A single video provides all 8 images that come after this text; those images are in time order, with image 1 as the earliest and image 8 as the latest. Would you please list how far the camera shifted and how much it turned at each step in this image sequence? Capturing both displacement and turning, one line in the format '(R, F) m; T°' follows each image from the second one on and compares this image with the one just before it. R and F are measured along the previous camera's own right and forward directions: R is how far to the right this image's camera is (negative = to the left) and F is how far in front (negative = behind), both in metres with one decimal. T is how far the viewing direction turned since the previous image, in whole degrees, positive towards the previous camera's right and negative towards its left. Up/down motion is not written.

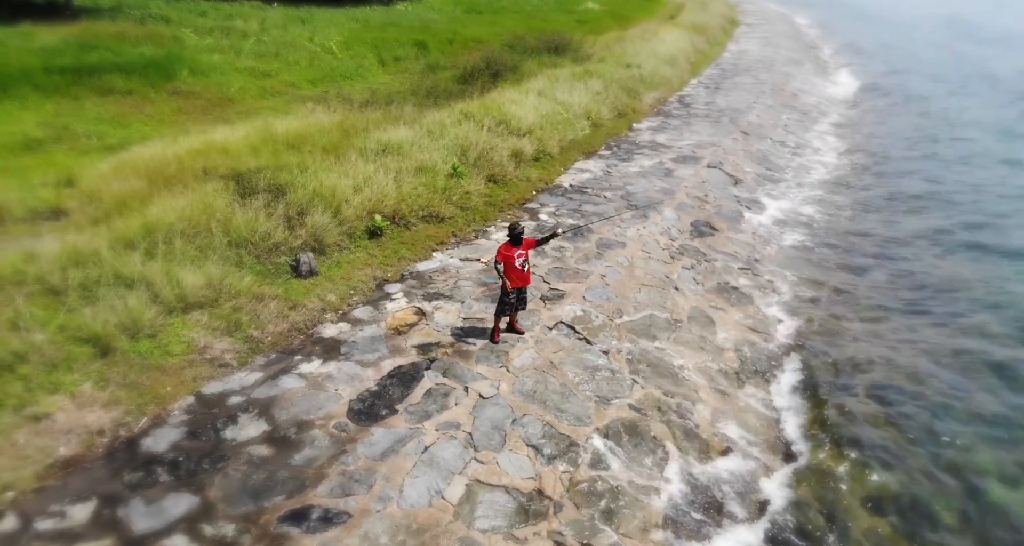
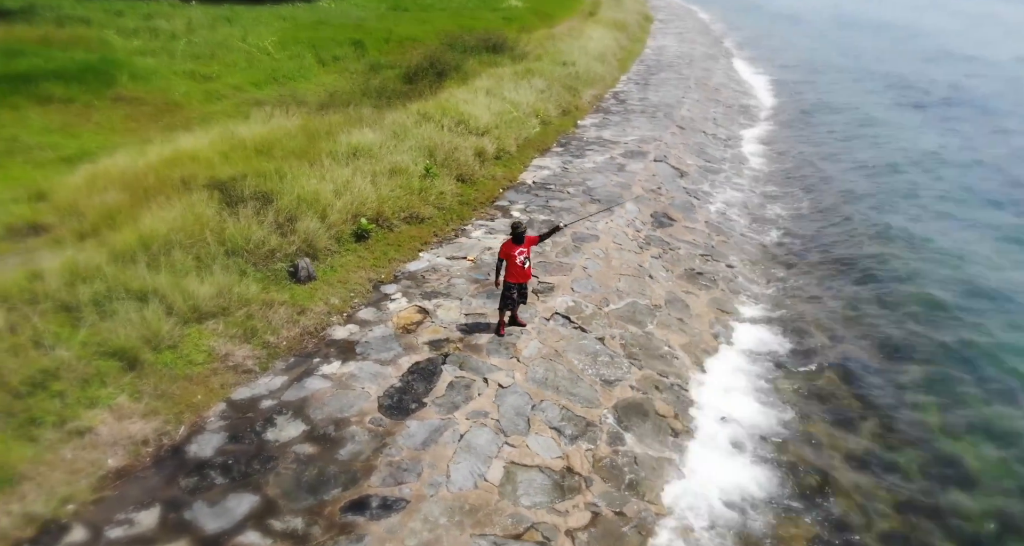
(-0.7, -0.3) m; +6°
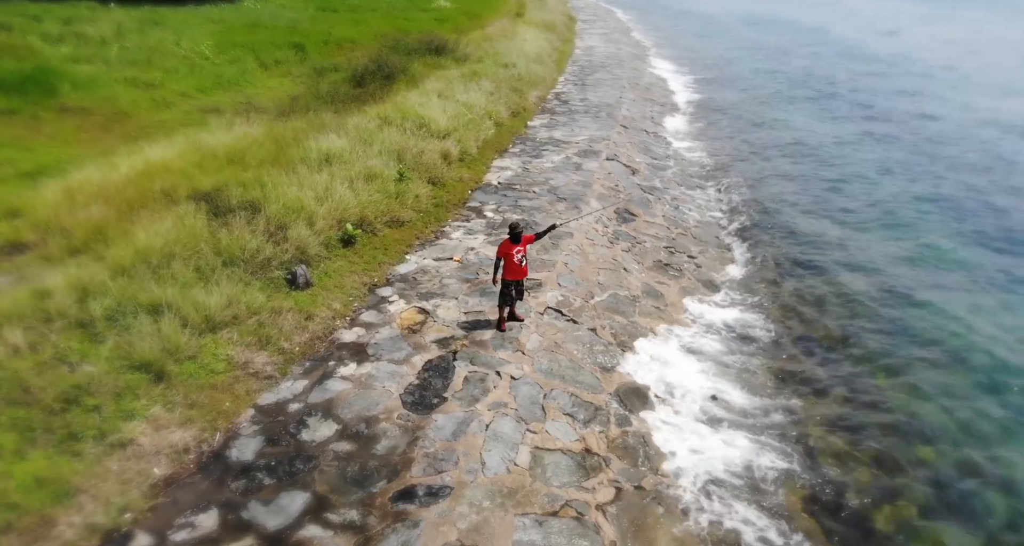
(-0.7, -0.3) m; +5°
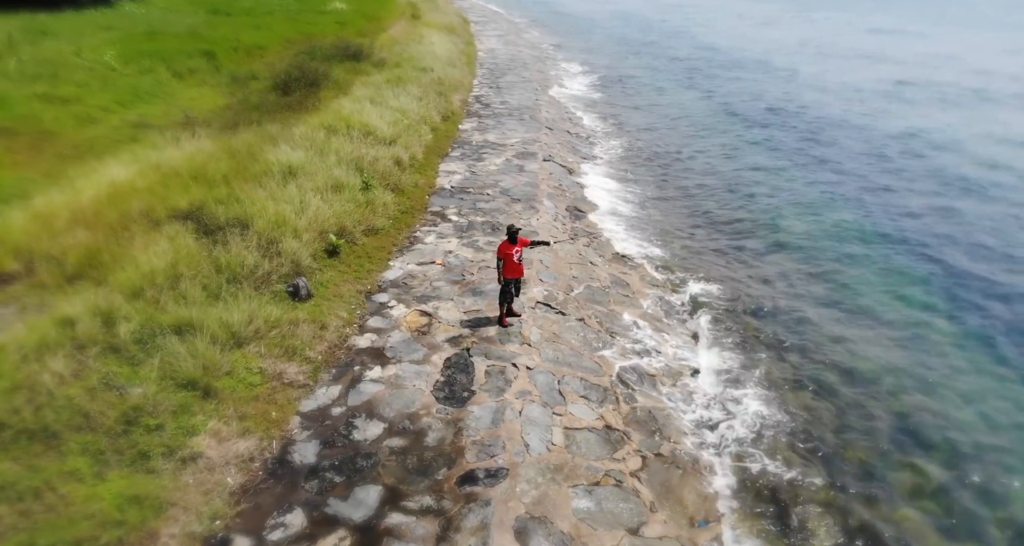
(-1.0, -0.4) m; +7°
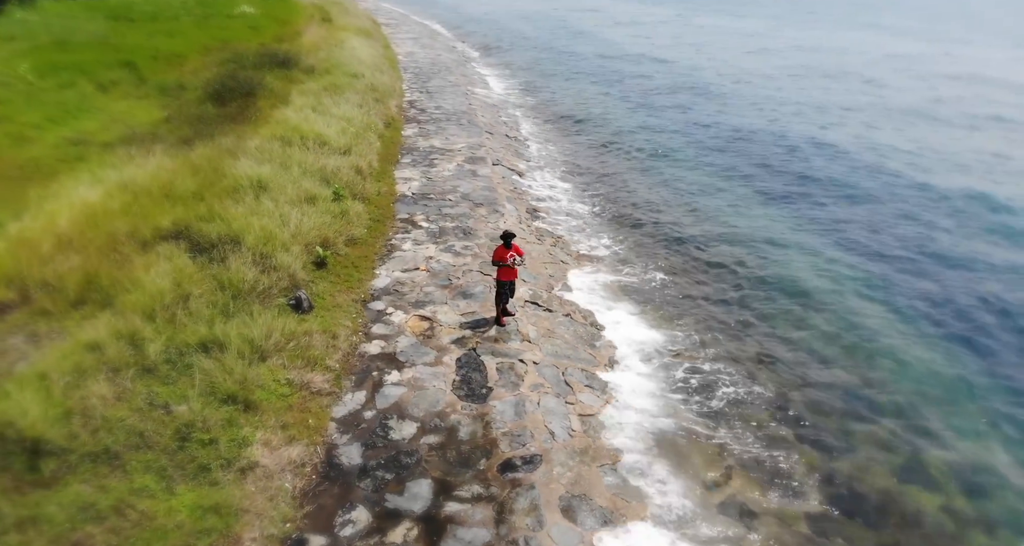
(-0.8, -0.3) m; +6°
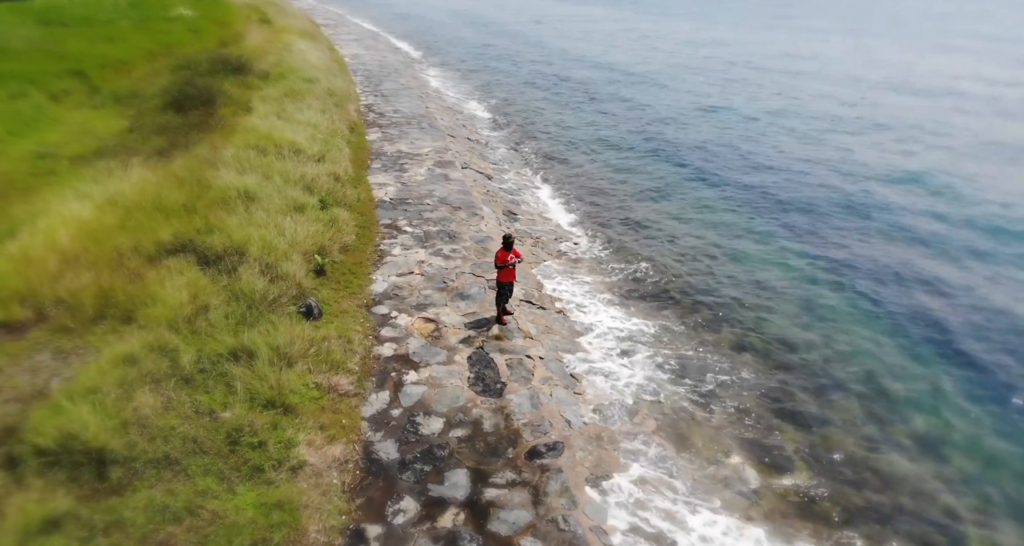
(-0.6, -0.3) m; +4°
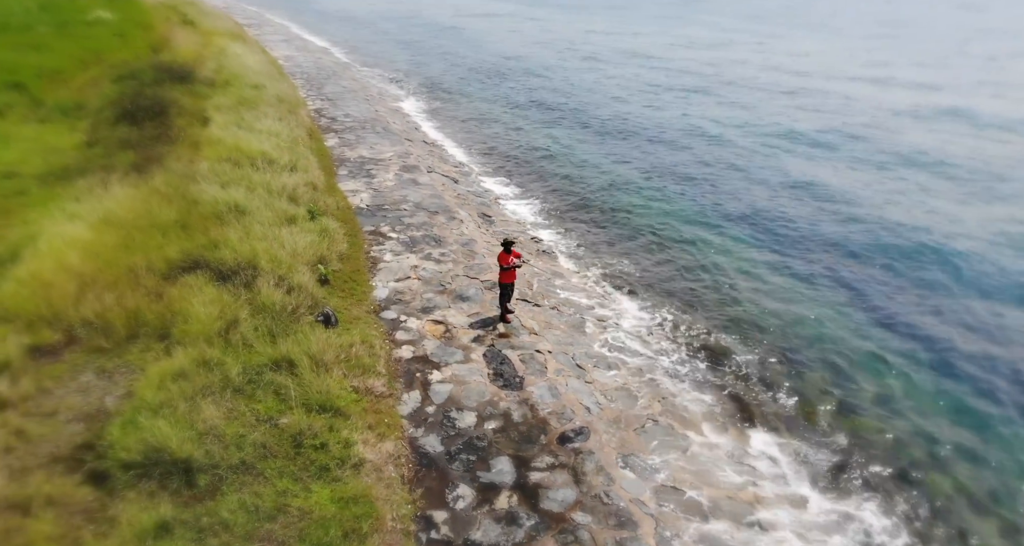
(-0.7, -0.4) m; +4°
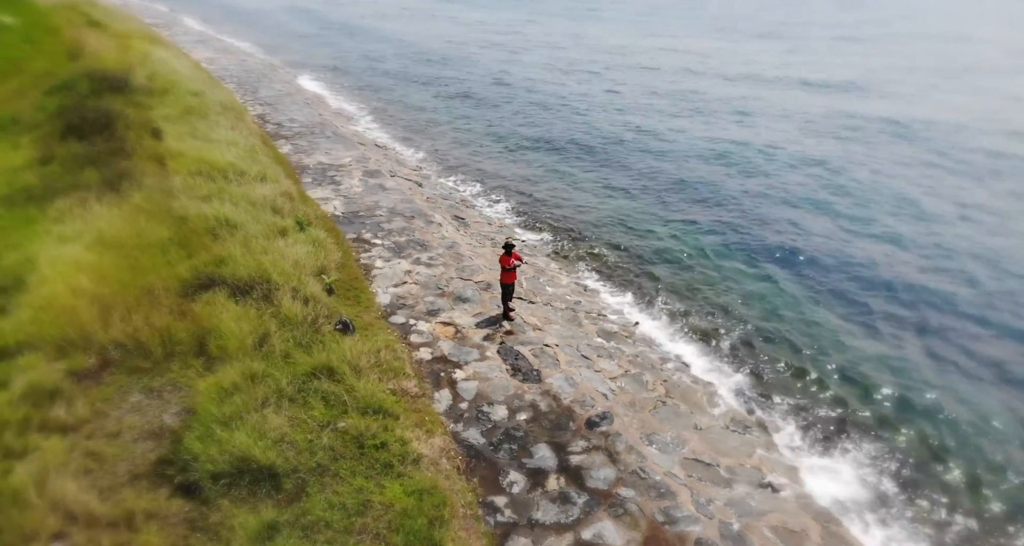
(-0.8, -0.4) m; +5°
